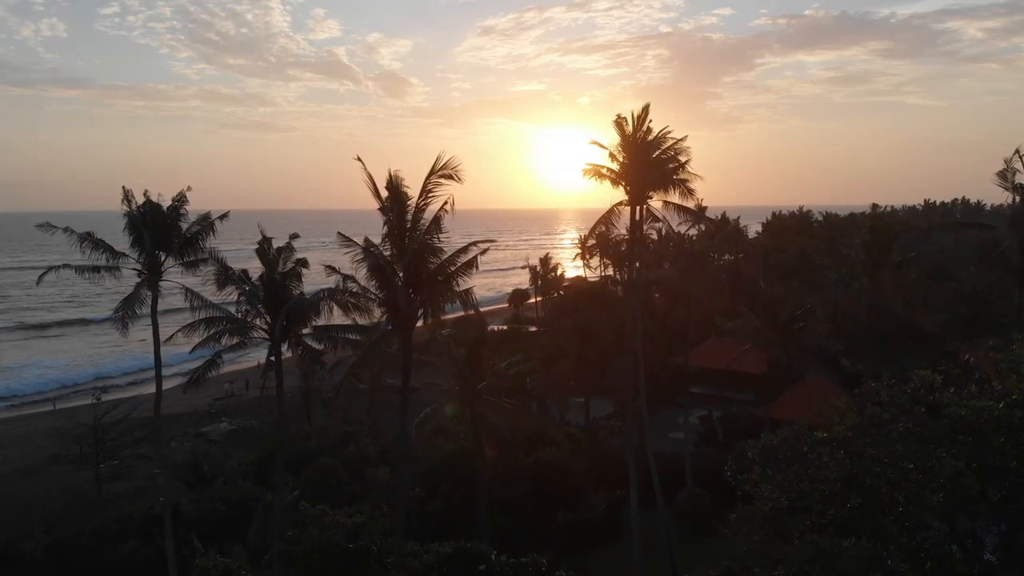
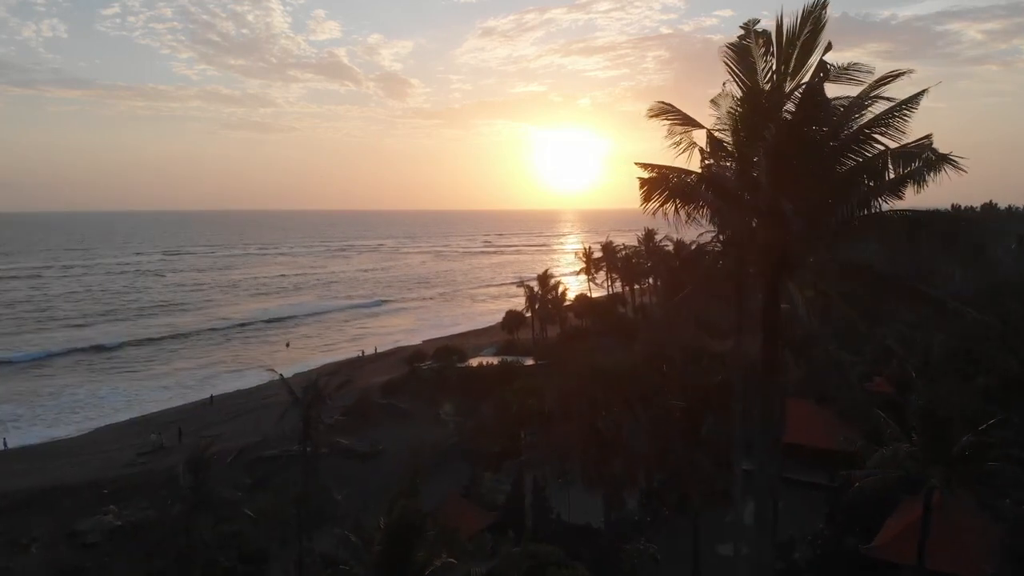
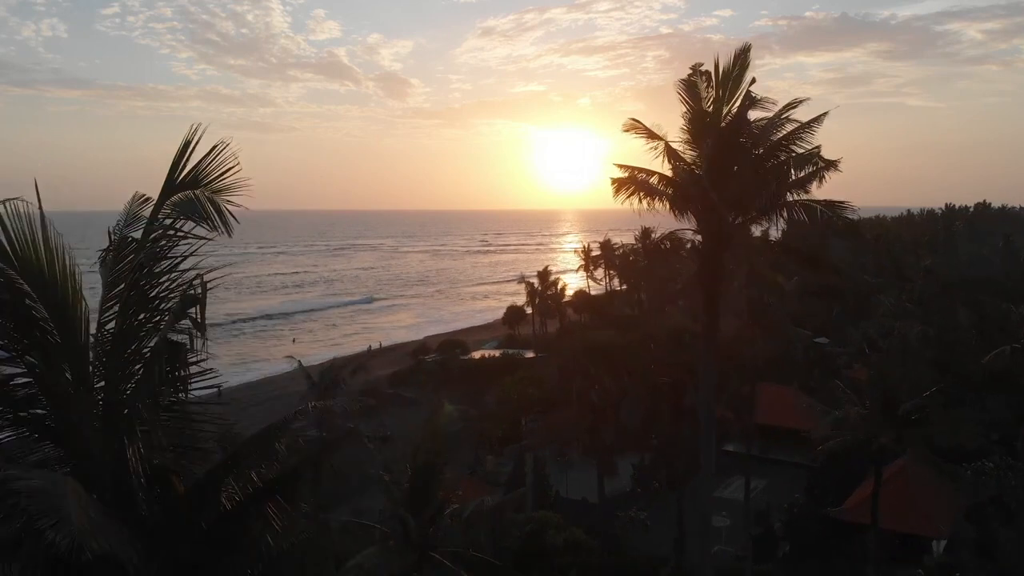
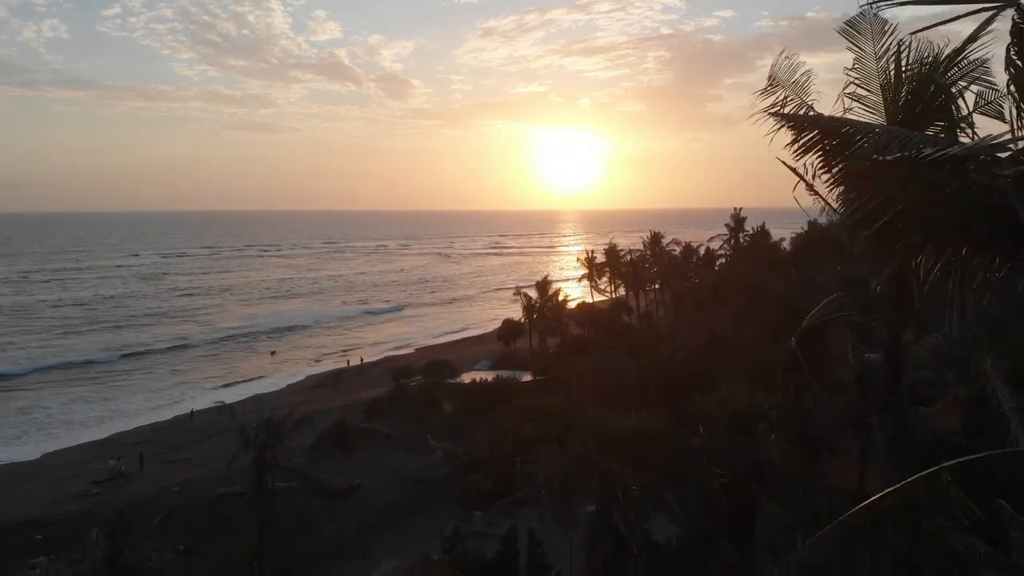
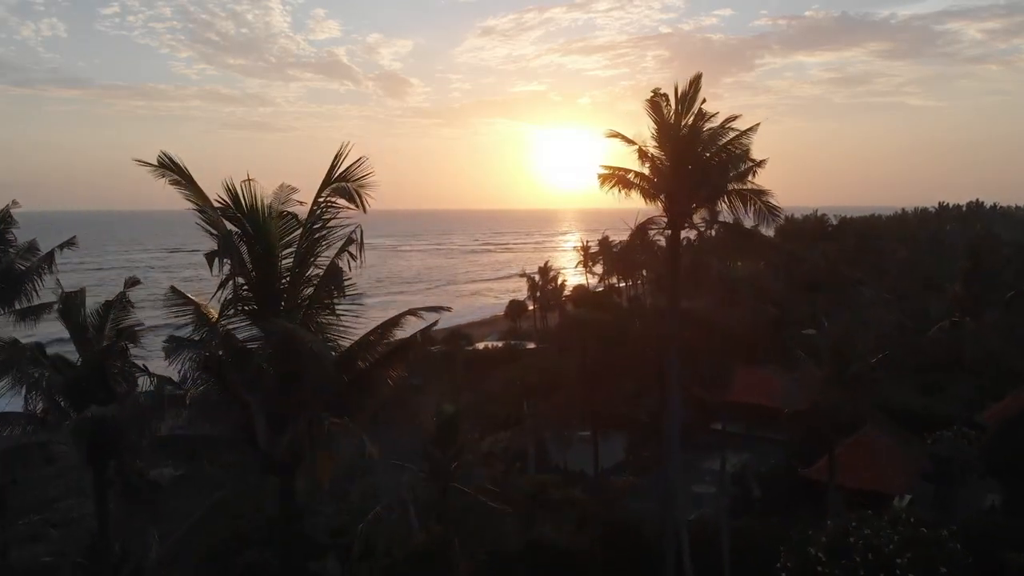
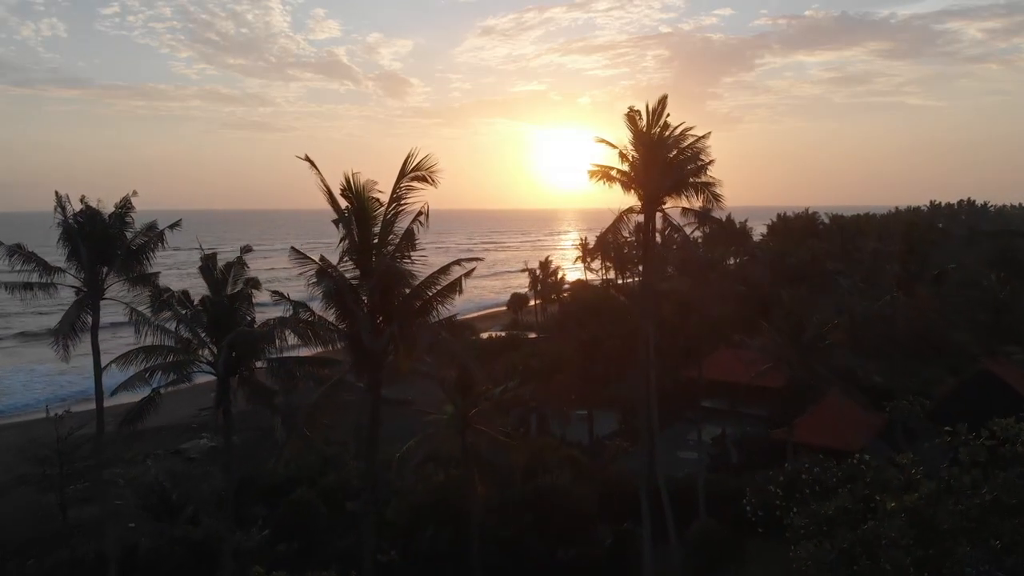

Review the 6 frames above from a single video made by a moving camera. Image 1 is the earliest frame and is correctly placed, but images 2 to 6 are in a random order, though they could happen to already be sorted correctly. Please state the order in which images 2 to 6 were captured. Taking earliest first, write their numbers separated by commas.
6, 5, 3, 2, 4
